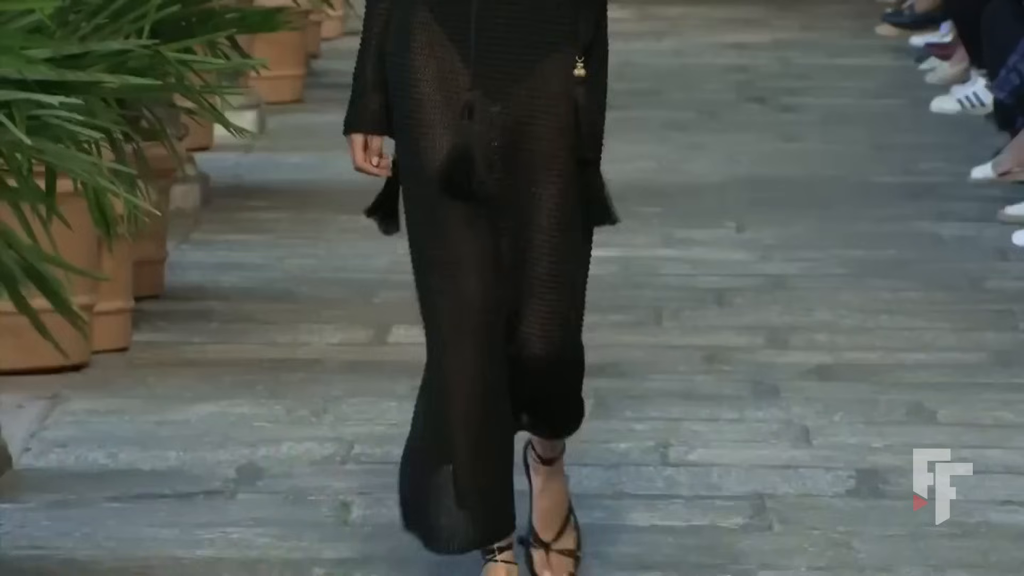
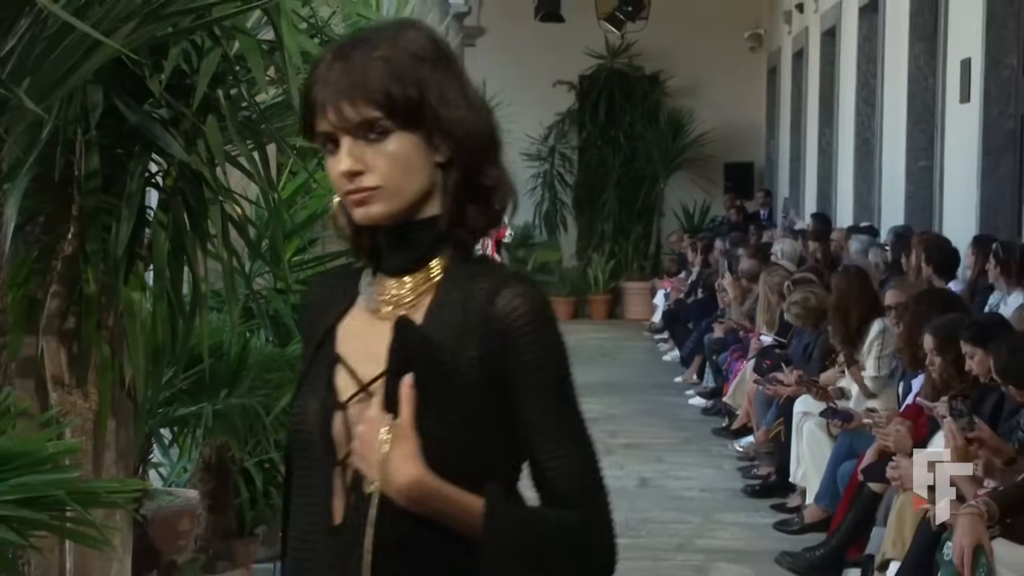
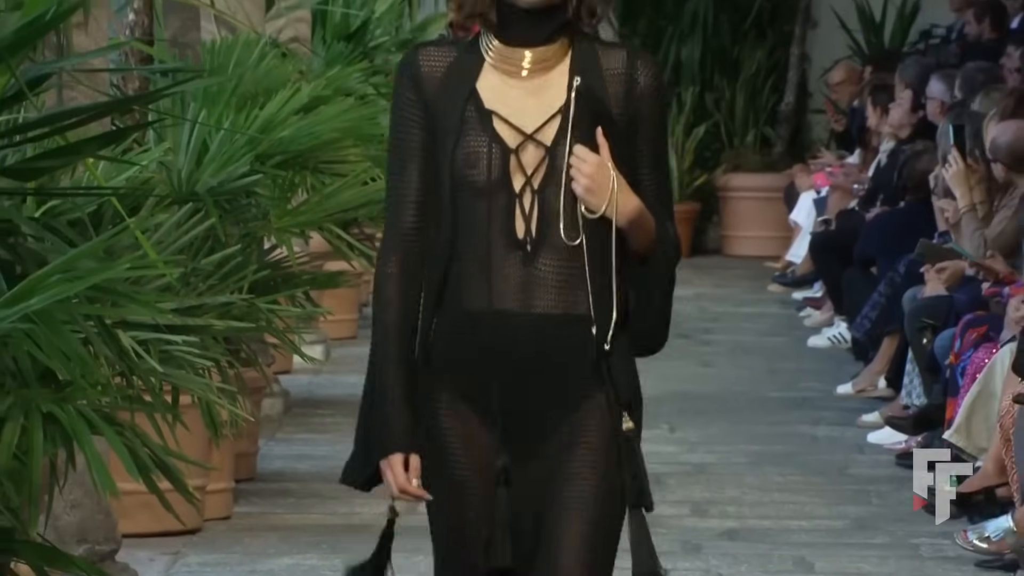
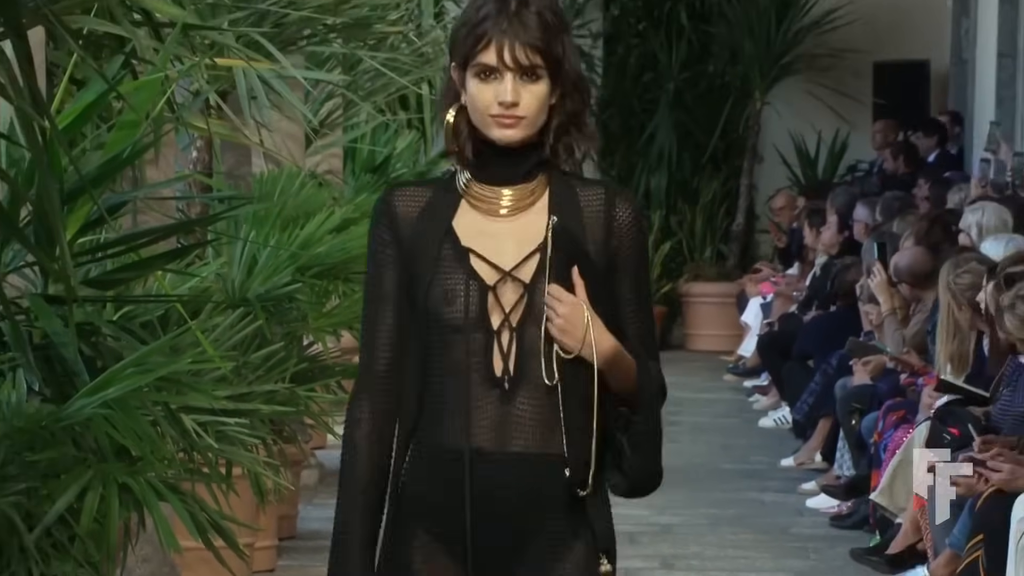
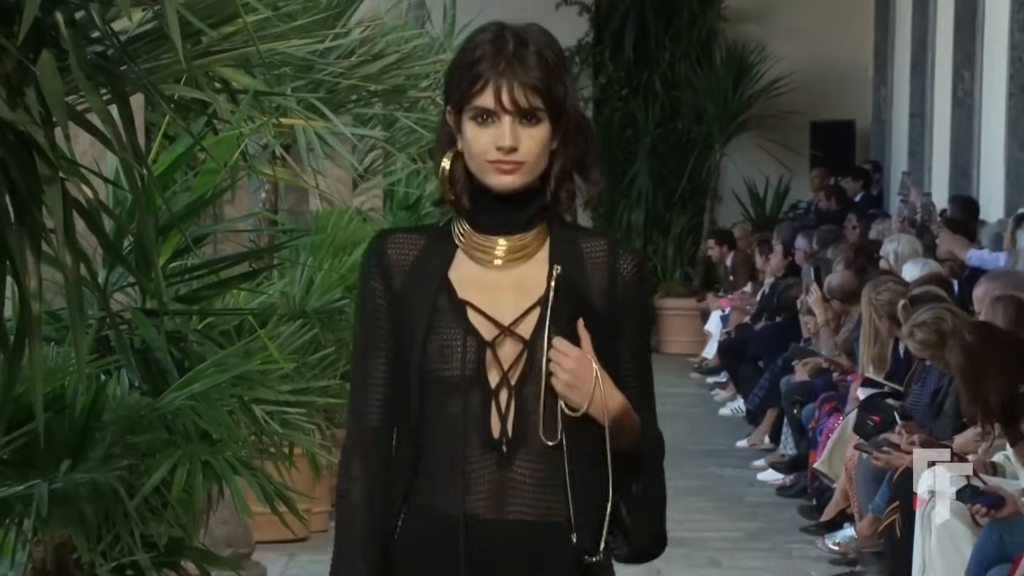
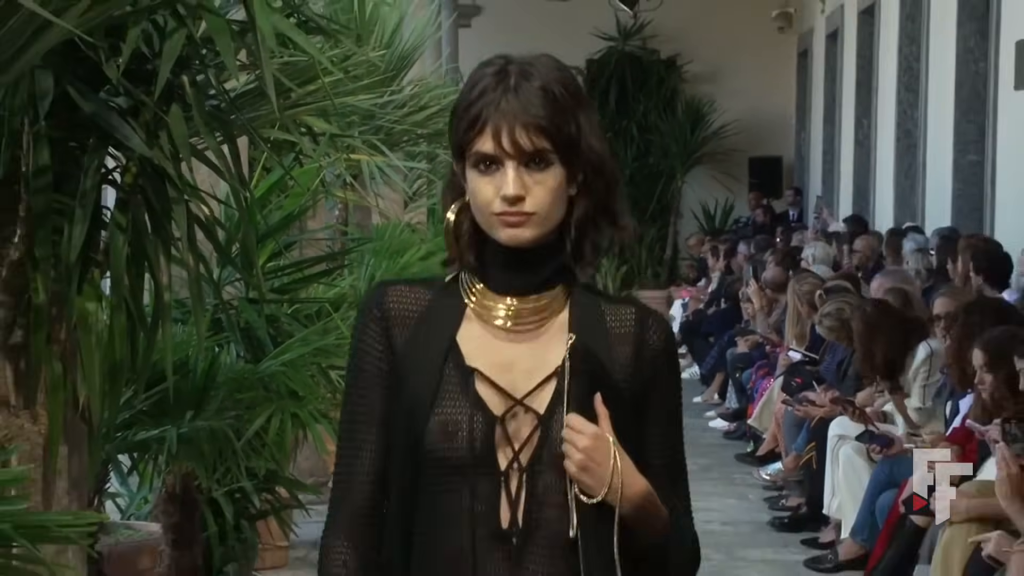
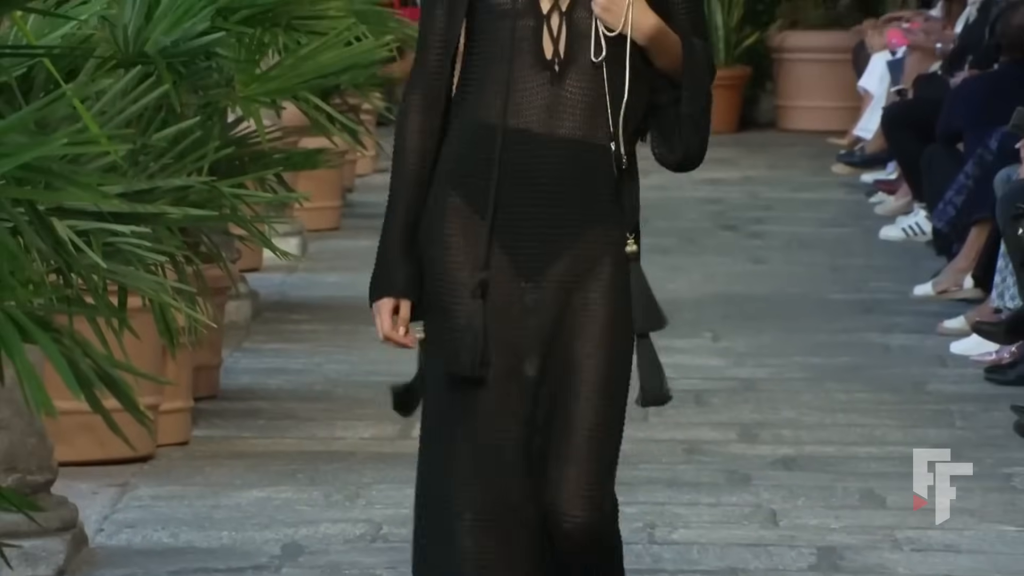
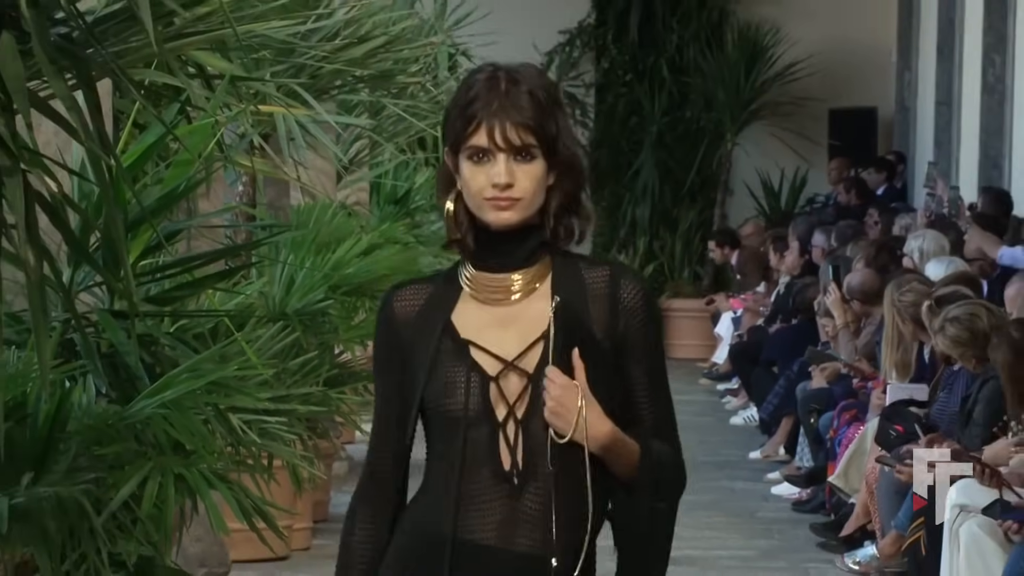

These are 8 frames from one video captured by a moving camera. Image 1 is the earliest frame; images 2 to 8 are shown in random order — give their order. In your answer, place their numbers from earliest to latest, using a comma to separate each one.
7, 3, 4, 8, 5, 6, 2
